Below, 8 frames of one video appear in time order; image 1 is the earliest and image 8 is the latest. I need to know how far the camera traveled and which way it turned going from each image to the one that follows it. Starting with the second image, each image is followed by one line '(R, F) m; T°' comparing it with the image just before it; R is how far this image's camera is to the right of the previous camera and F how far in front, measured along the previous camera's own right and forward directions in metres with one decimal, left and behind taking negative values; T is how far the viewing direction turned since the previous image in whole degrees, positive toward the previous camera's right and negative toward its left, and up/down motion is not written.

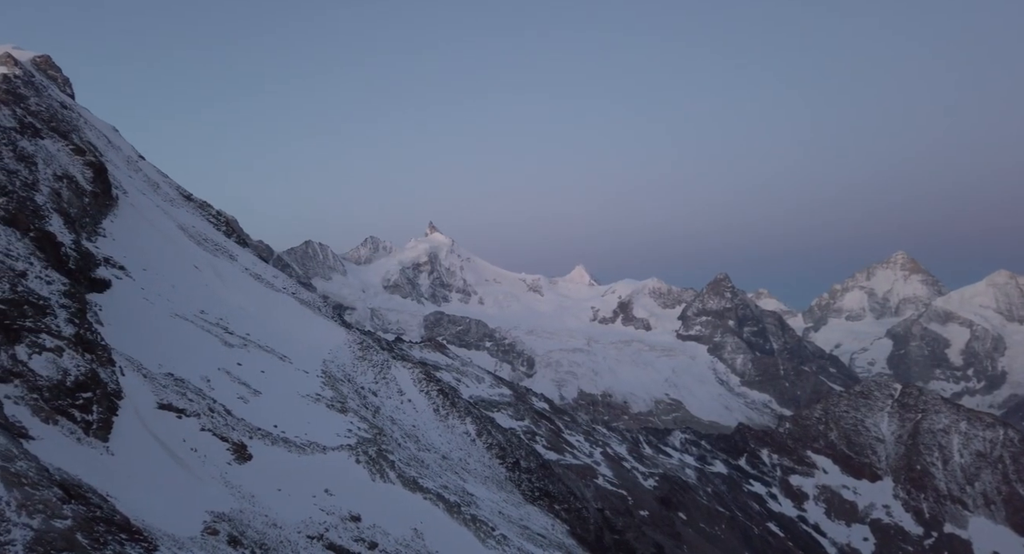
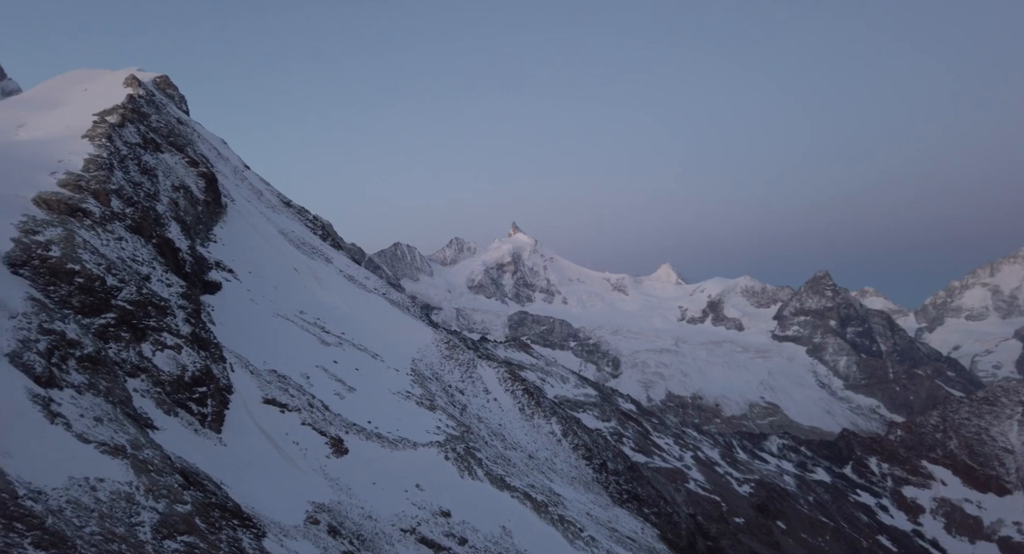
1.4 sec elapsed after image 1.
(-0.4, 0.0) m; -7°
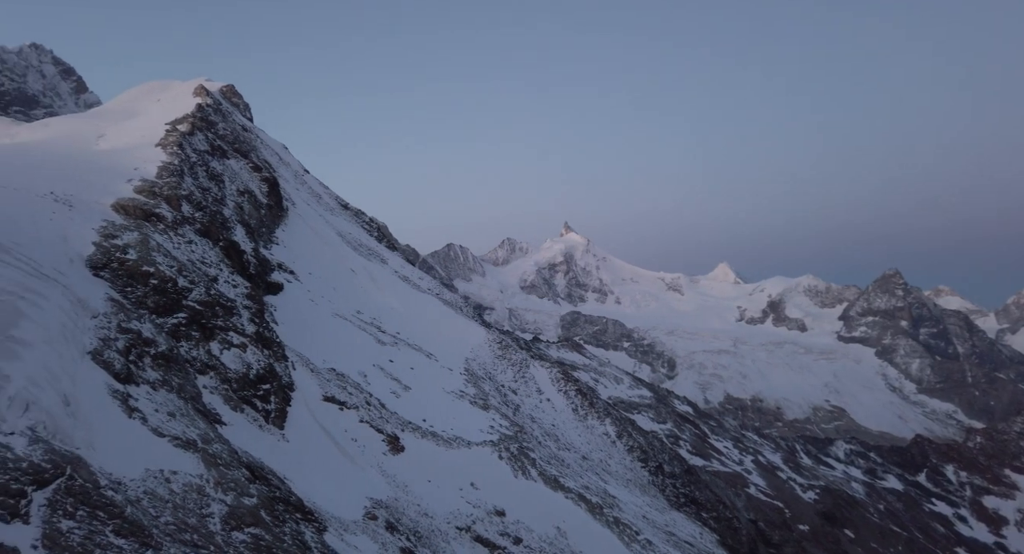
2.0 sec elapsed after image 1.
(-0.3, 0.0) m; -4°
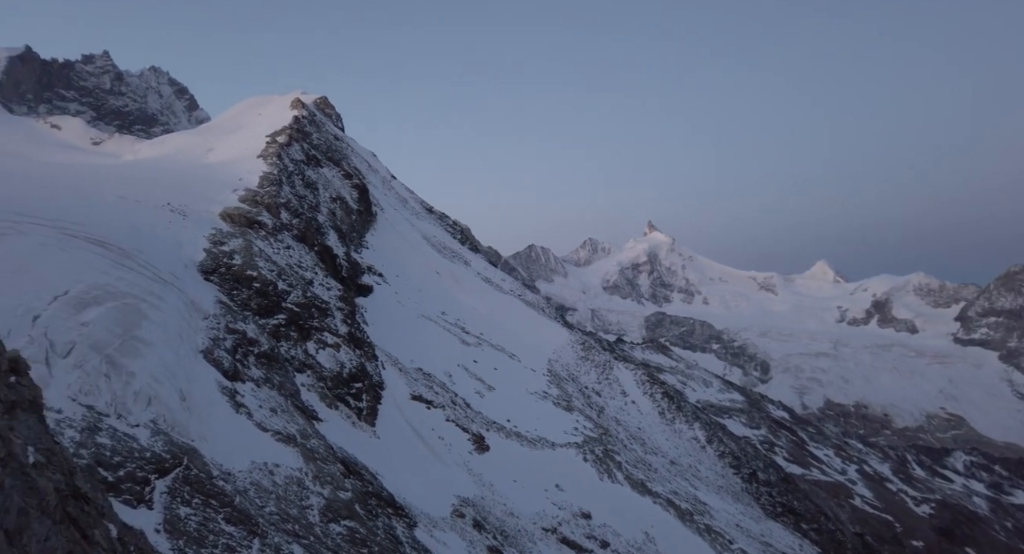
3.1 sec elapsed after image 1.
(-0.4, 0.0) m; -7°
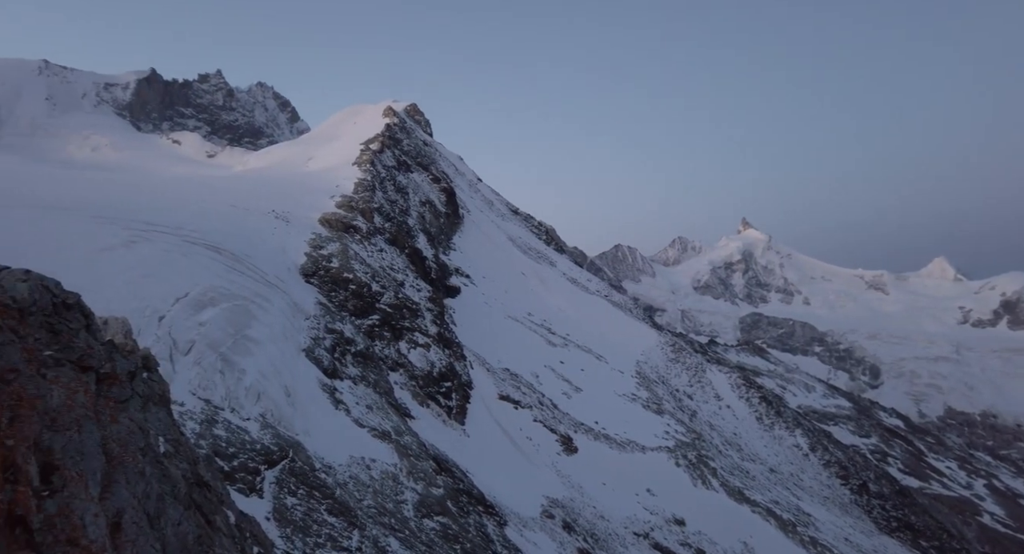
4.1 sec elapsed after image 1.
(-0.4, 0.0) m; -7°
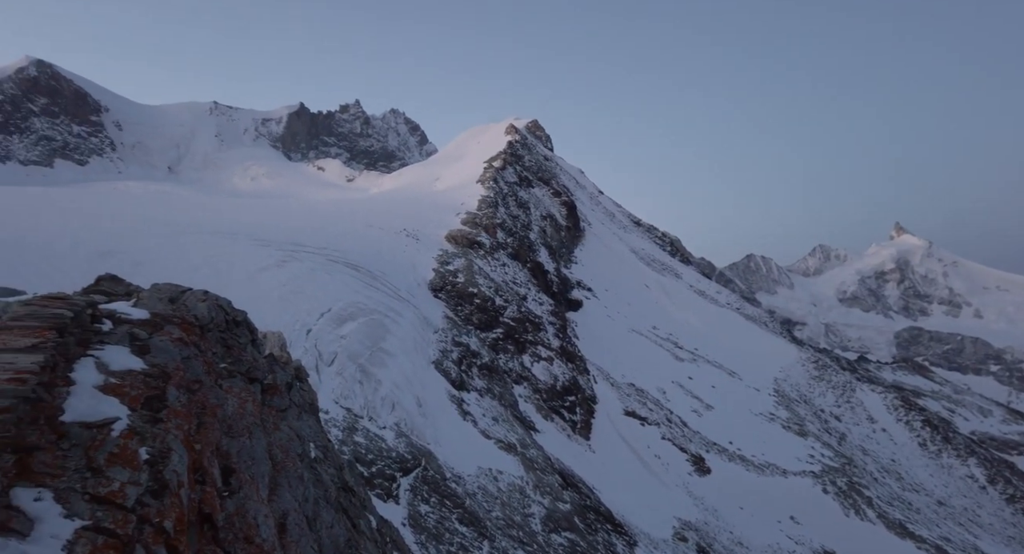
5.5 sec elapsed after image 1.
(-0.4, +0.1) m; -11°
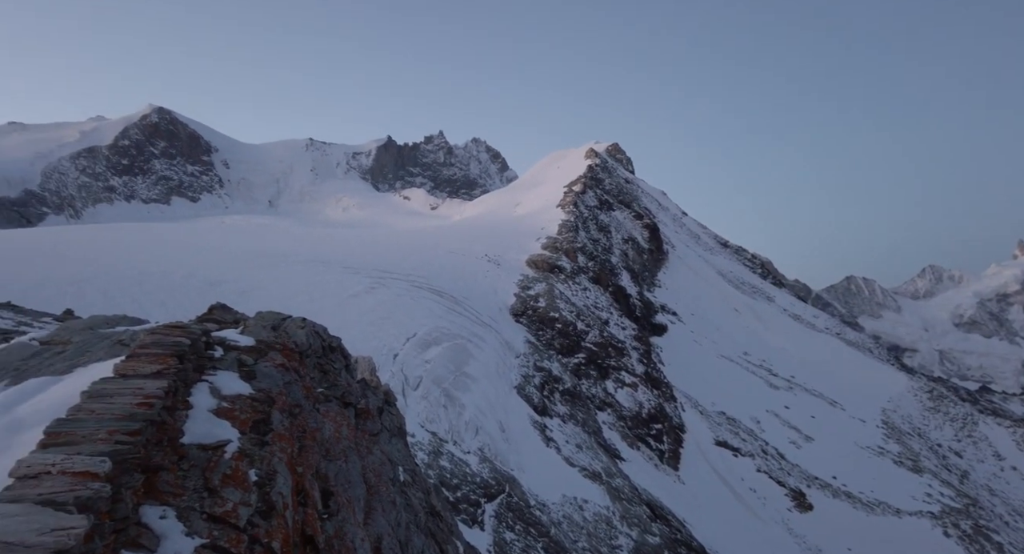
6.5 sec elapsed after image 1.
(-0.2, 0.0) m; -7°
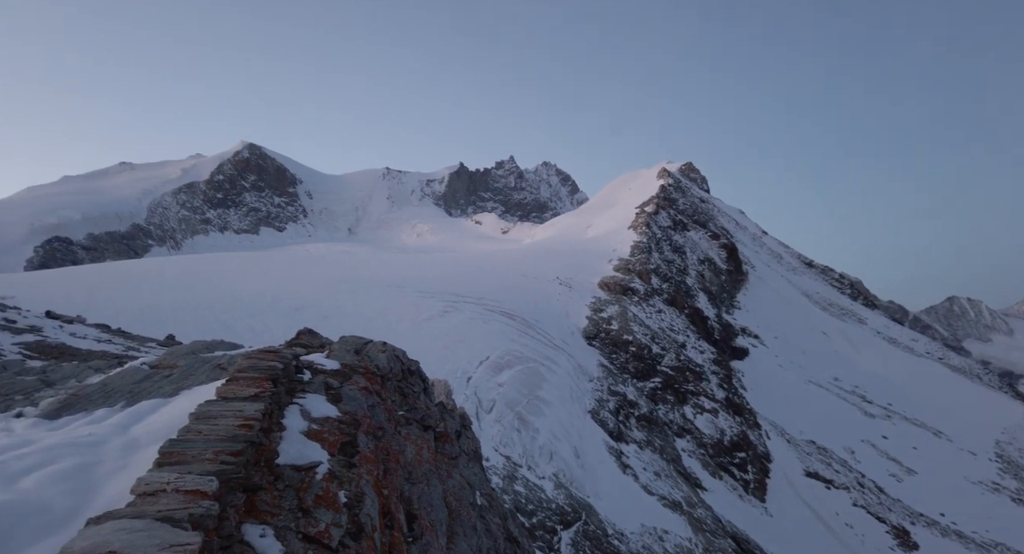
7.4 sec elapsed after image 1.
(-0.2, 0.0) m; -6°
